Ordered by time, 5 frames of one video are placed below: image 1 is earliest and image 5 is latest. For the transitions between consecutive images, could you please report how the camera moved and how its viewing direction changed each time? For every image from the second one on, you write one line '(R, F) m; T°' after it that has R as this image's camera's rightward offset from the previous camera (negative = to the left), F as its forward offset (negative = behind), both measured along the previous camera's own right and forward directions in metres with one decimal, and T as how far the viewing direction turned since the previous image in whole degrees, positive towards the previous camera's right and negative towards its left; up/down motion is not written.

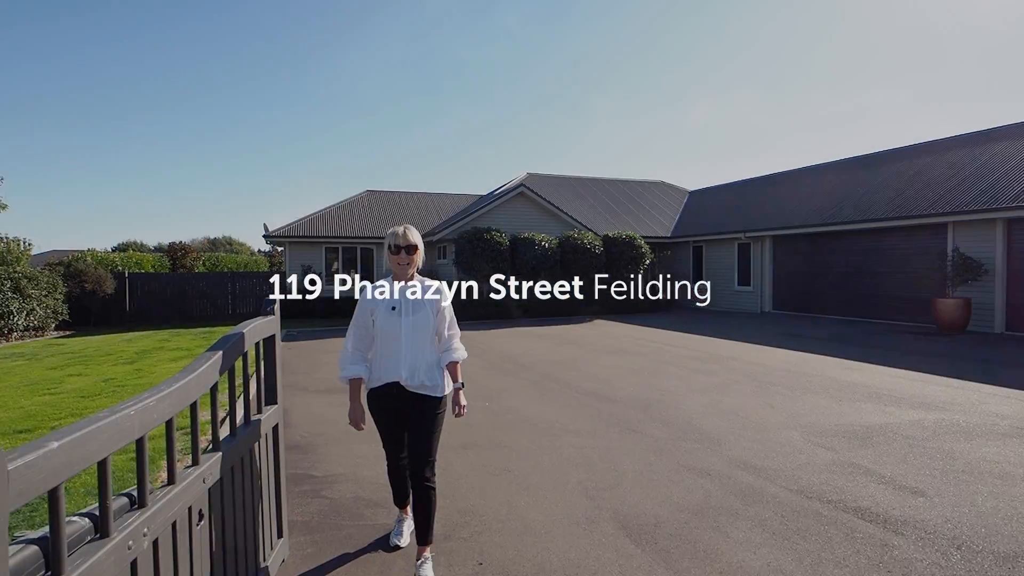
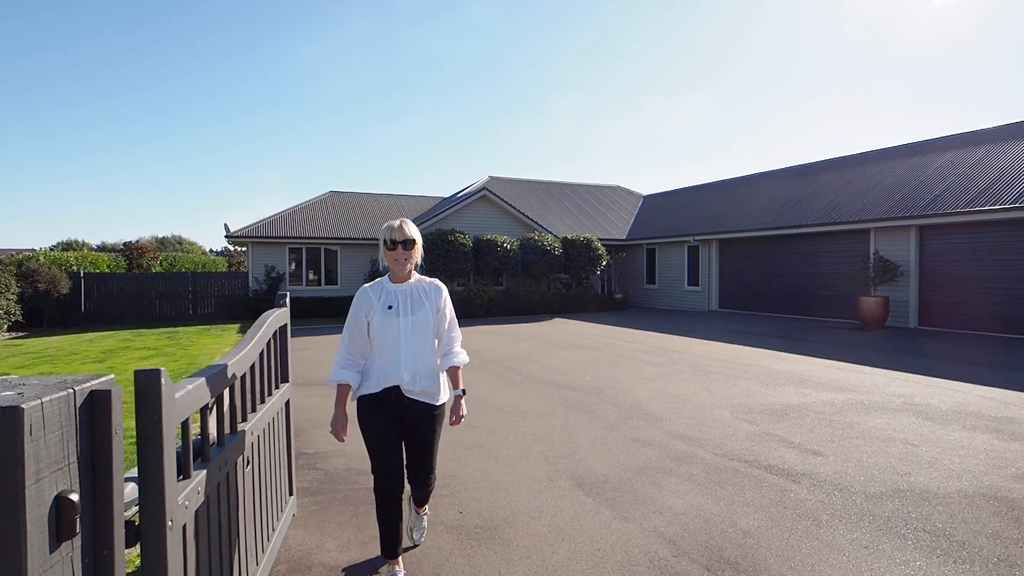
(-0.1, -0.7) m; +4°
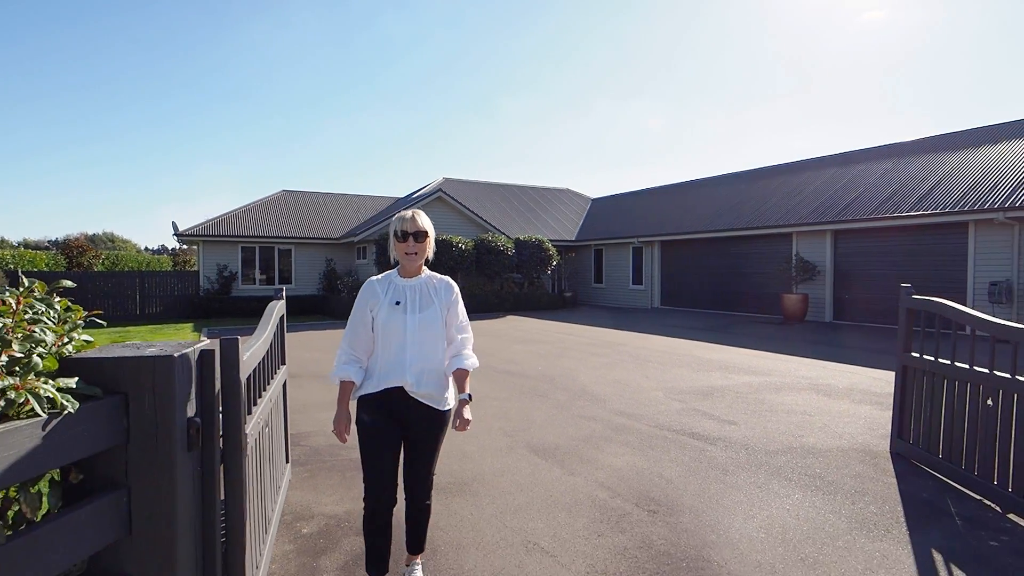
(-0.1, -0.7) m; +5°
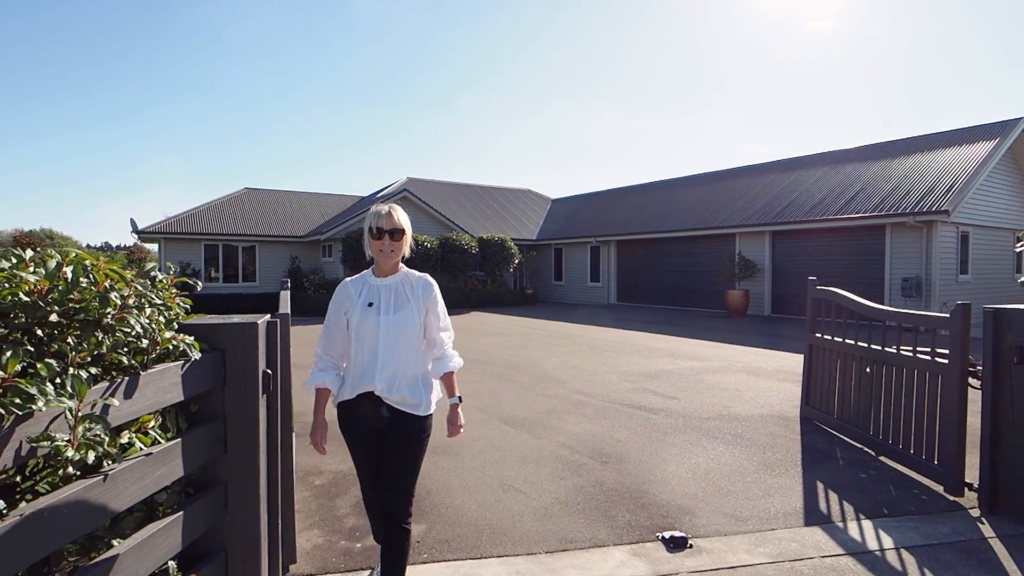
(-0.1, -0.8) m; +4°
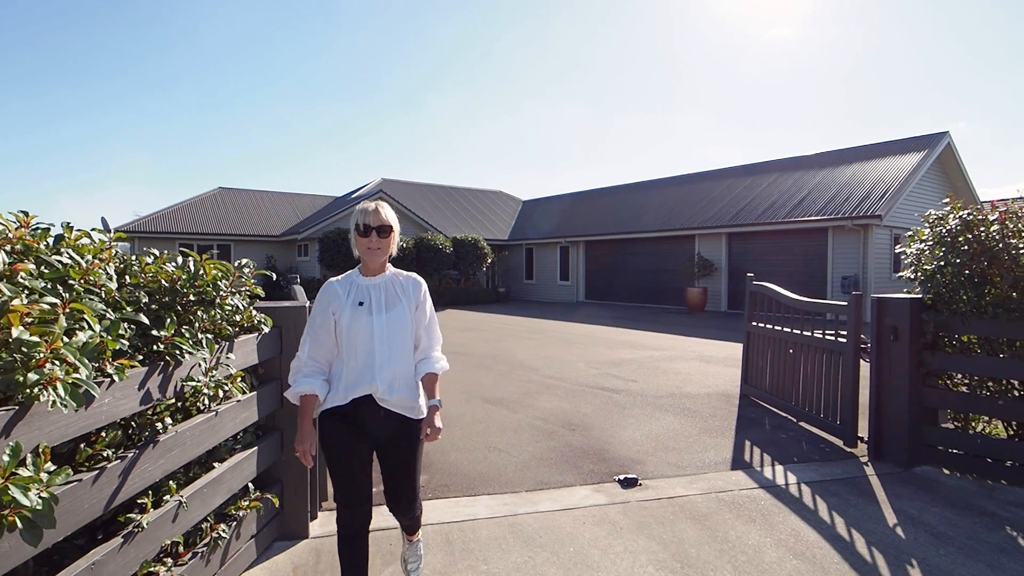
(-0.1, -0.8) m; +3°
